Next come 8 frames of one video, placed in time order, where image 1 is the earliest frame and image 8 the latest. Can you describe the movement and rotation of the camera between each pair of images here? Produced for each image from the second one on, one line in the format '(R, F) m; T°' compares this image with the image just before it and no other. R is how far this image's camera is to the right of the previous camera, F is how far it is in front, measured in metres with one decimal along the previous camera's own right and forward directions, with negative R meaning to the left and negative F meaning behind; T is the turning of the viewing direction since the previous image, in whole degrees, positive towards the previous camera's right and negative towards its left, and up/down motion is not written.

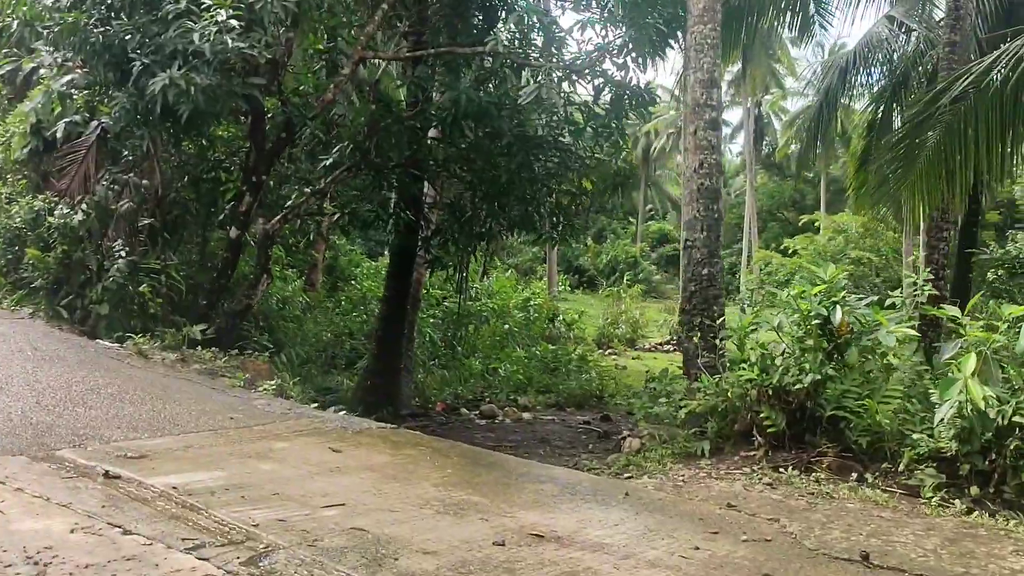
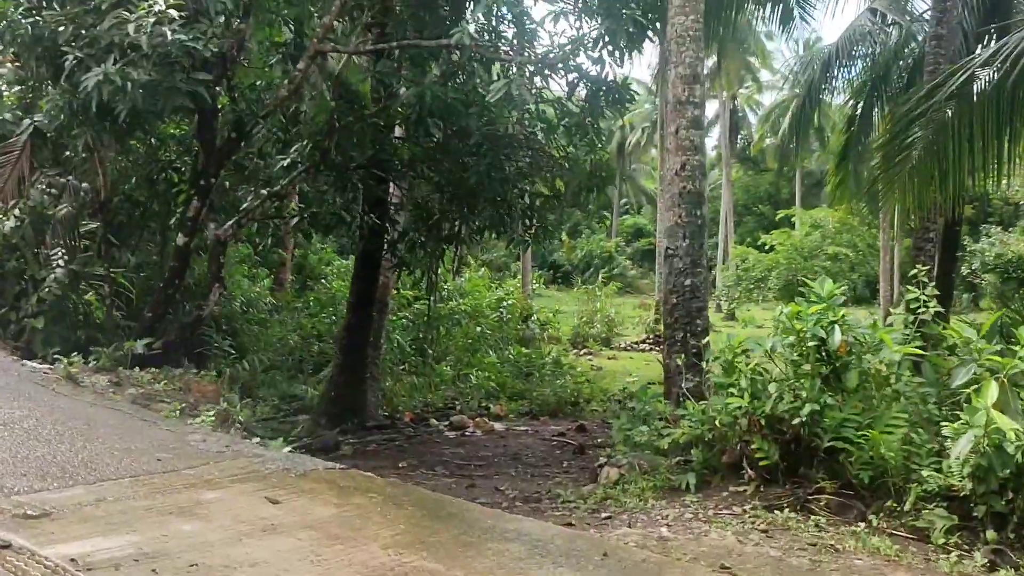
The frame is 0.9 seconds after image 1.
(0.0, +0.3) m; +2°
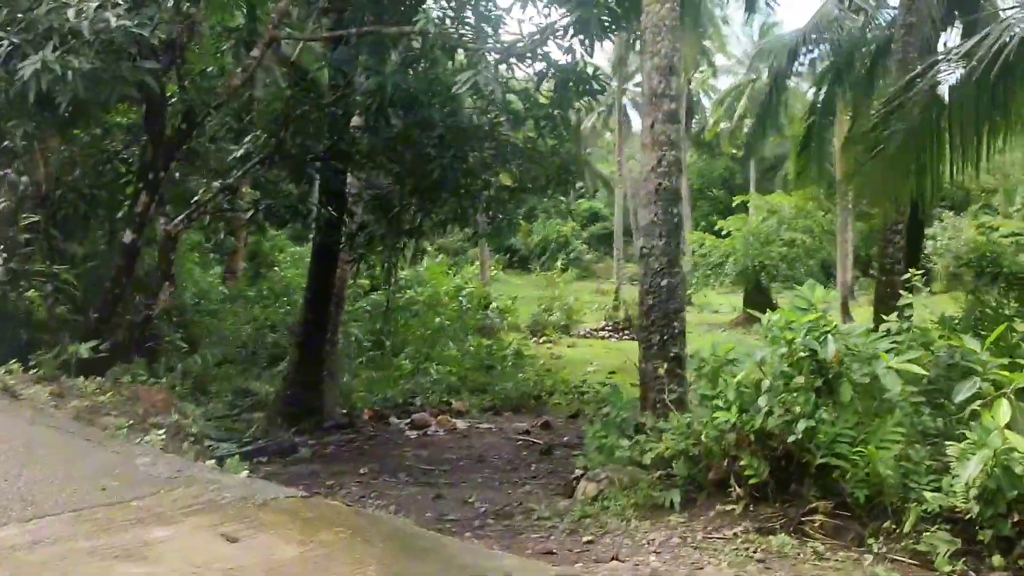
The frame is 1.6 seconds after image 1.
(-0.1, +0.2) m; +3°
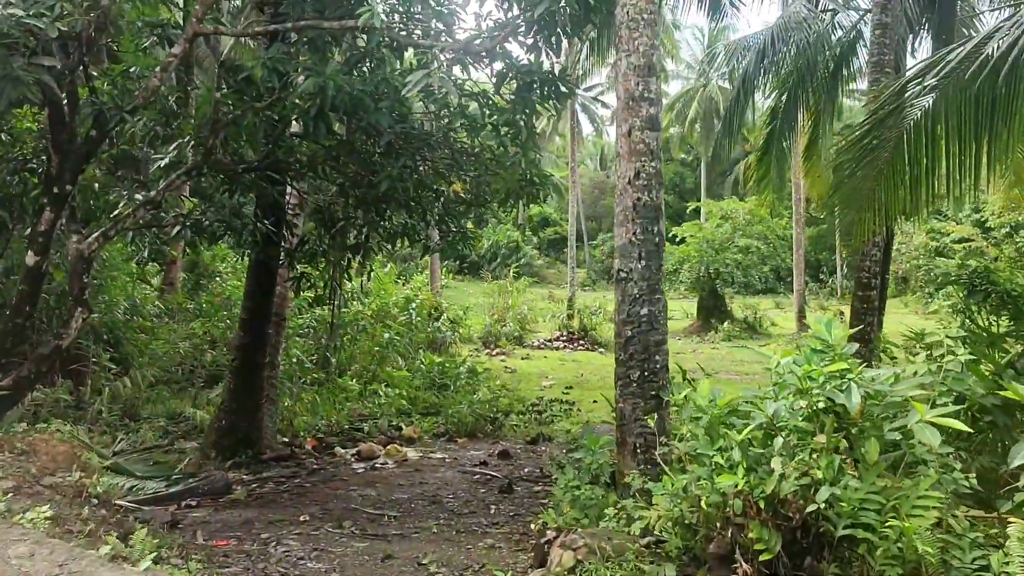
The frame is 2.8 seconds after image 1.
(0.0, +0.5) m; +3°
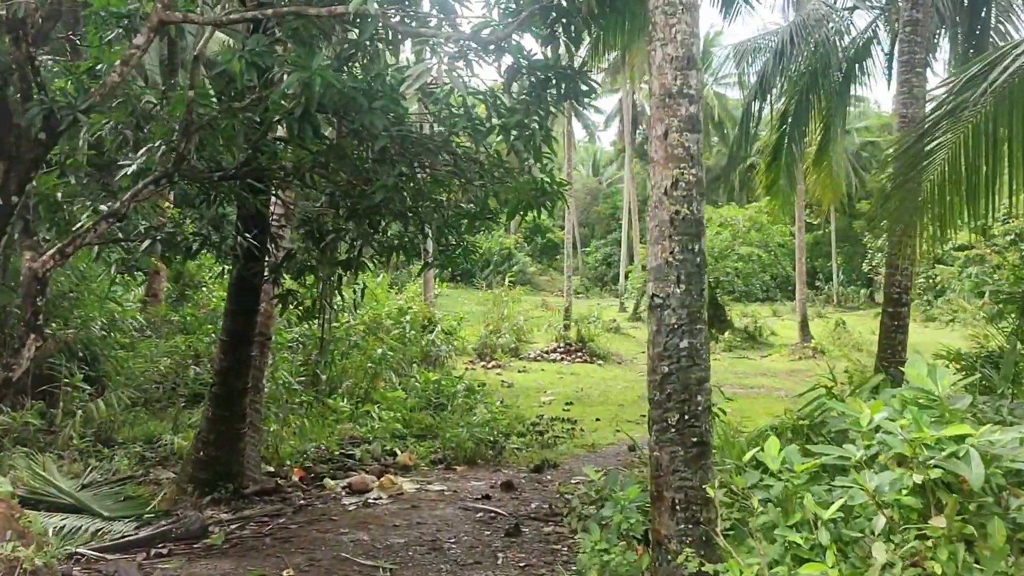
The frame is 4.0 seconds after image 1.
(-0.1, +0.5) m; +1°
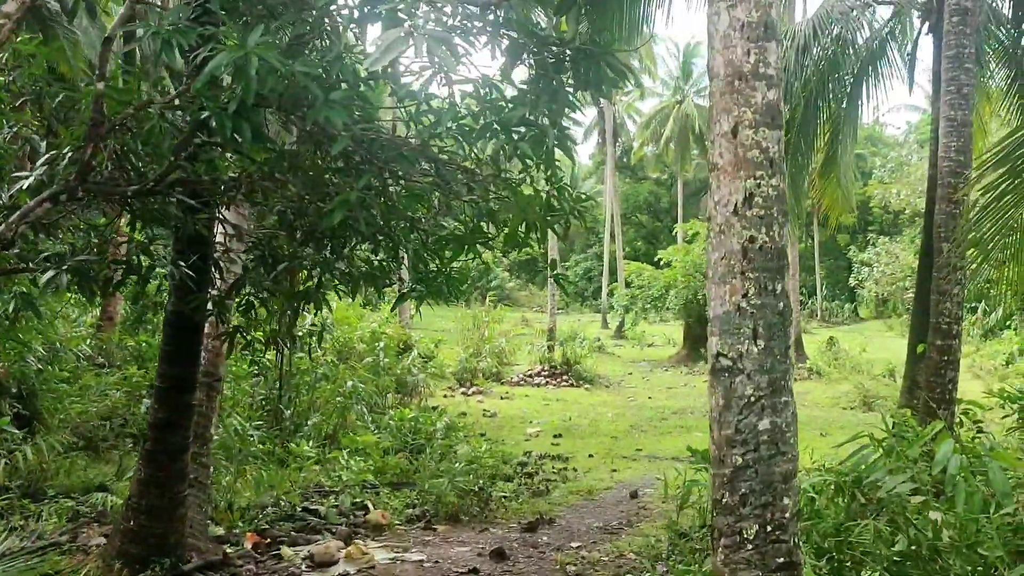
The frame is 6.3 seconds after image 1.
(-0.1, +0.9) m; +2°
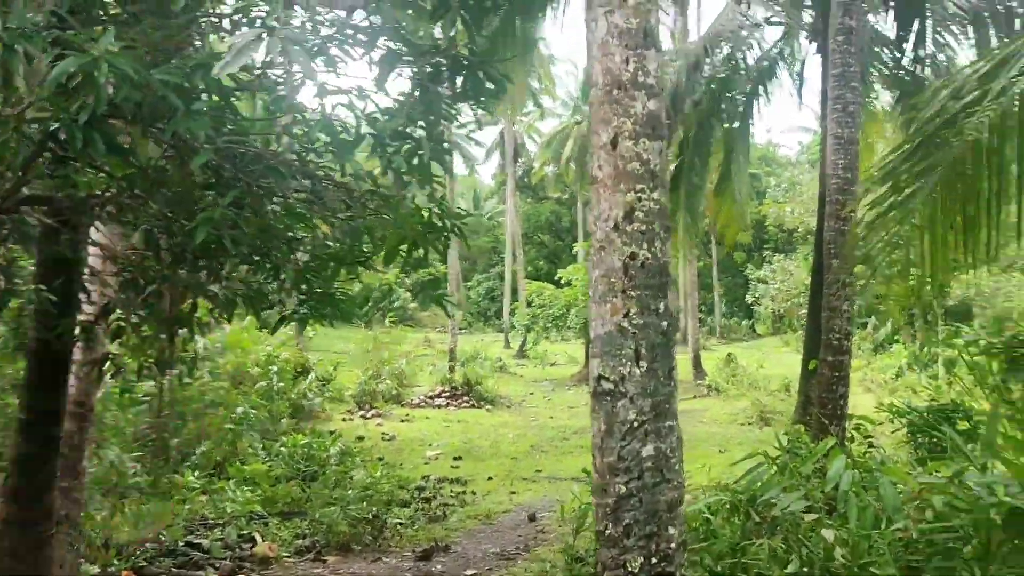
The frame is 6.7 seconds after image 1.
(+0.1, +0.1) m; +6°
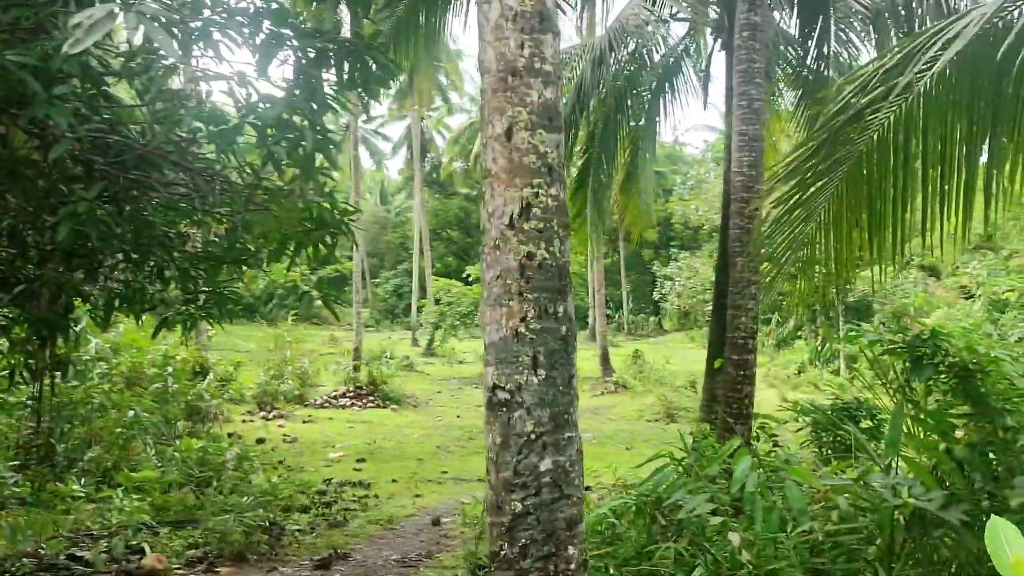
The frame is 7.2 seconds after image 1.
(+0.1, +0.2) m; +6°
